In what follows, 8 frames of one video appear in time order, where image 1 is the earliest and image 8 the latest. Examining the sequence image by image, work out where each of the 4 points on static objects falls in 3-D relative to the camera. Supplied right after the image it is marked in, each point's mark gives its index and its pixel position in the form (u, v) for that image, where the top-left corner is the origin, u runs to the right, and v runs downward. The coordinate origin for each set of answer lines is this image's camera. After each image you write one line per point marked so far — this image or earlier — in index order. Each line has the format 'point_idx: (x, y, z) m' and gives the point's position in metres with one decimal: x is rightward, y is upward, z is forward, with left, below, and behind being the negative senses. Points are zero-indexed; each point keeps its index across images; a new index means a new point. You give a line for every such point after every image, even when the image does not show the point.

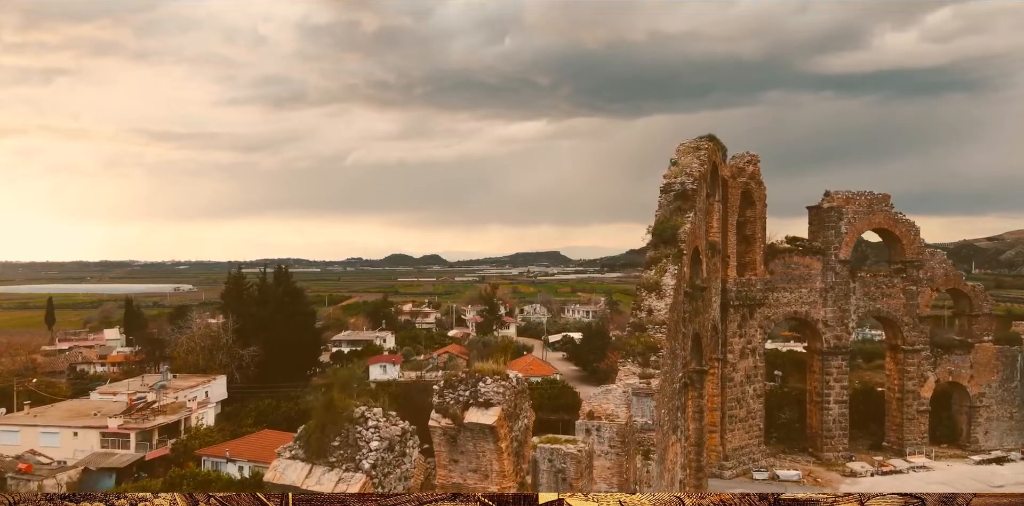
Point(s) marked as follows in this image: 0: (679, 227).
0: (+3.1, +0.5, +10.3) m
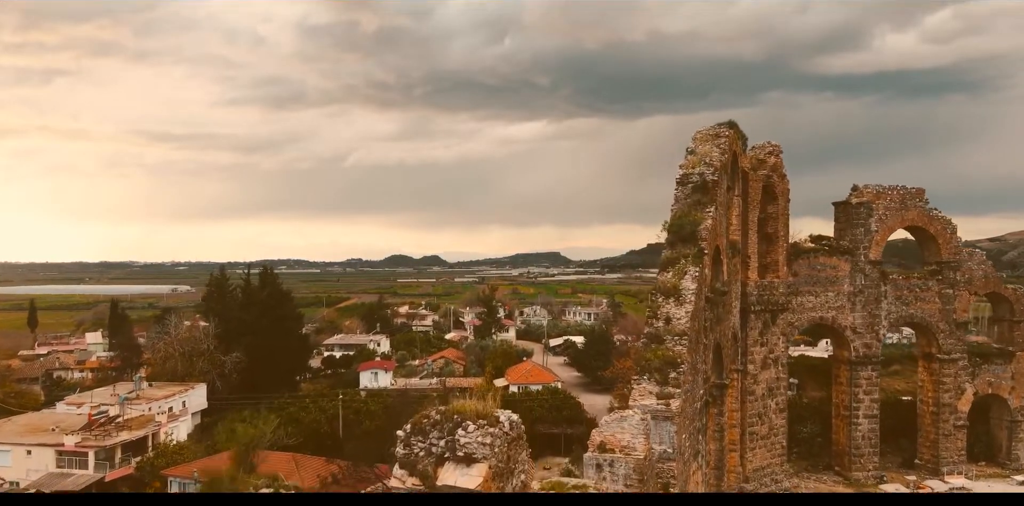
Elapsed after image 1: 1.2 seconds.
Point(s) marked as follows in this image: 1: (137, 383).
0: (+3.0, +0.5, +9.0) m
1: (-11.3, -3.9, +16.9) m
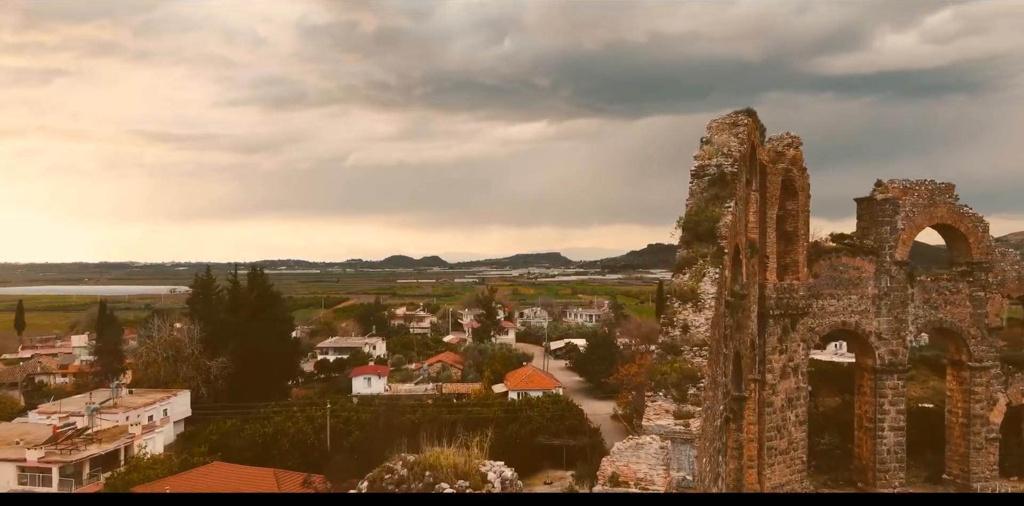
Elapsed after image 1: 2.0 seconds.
0: (+3.0, +0.5, +8.1) m
1: (-11.3, -3.9, +16.0) m
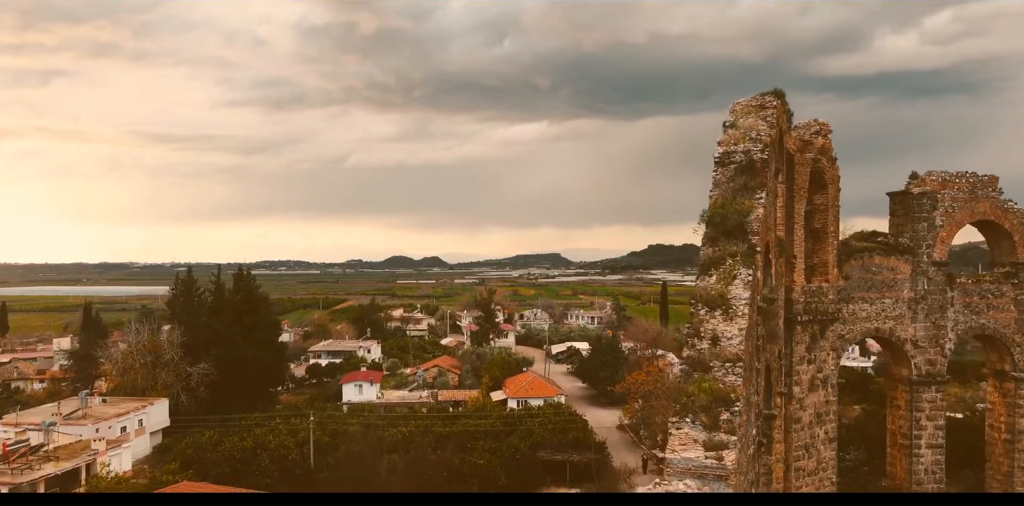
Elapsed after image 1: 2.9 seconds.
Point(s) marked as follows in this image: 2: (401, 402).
0: (+3.0, +0.5, +7.0) m
1: (-11.4, -3.9, +14.9) m
2: (-3.8, -5.1, +19.1) m
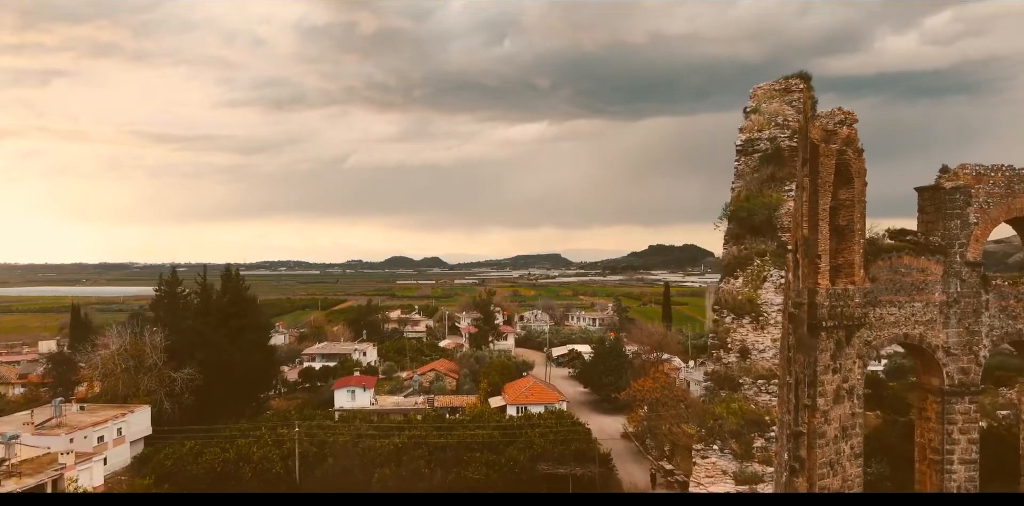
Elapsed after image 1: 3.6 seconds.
0: (+2.9, +0.5, +6.2) m
1: (-11.4, -3.9, +14.1) m
2: (-3.8, -5.1, +18.3) m
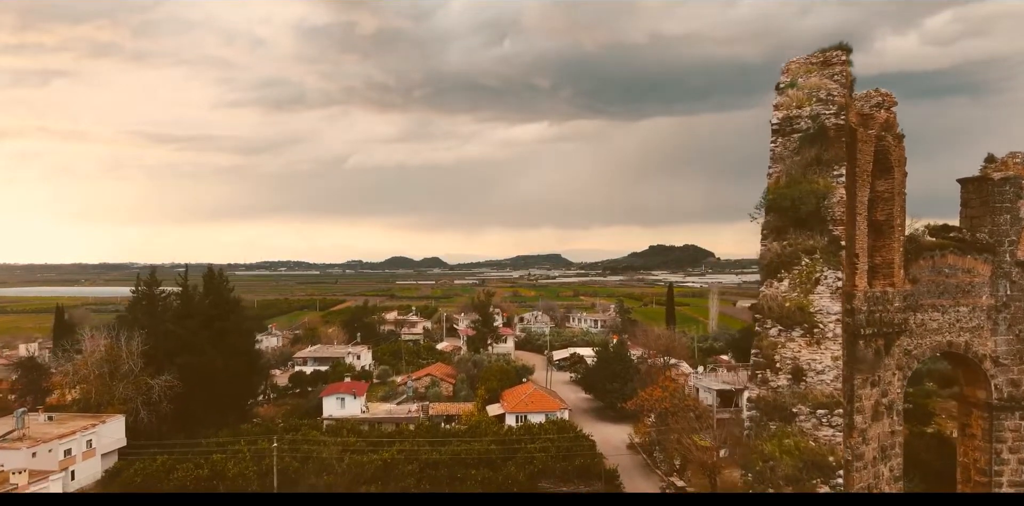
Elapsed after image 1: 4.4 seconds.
0: (+2.9, +0.6, +5.2) m
1: (-11.4, -3.9, +13.0) m
2: (-3.8, -5.1, +17.3) m
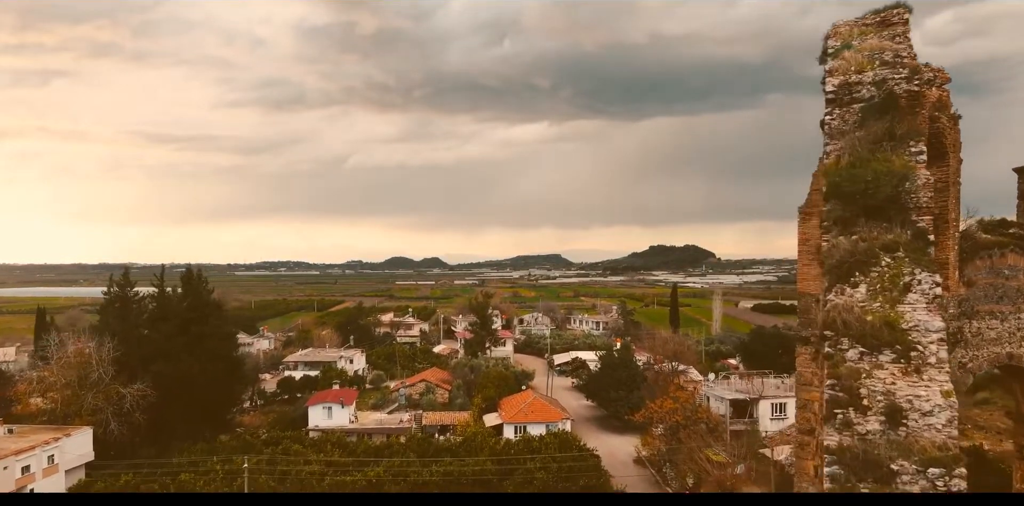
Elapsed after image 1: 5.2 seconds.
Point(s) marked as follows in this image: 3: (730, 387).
0: (+2.9, +0.6, +4.1) m
1: (-11.5, -3.9, +11.9) m
2: (-3.9, -5.1, +16.2) m
3: (+6.3, -3.9, +16.2) m
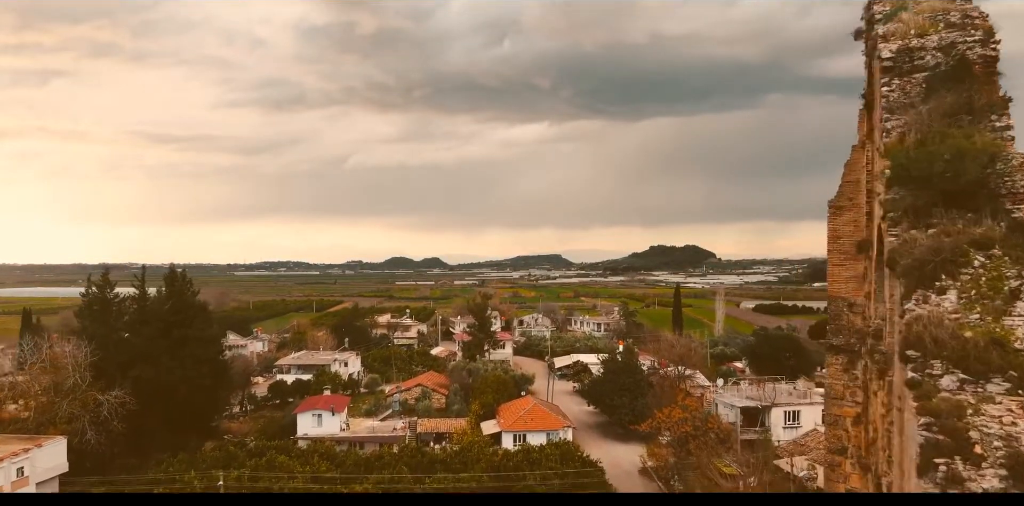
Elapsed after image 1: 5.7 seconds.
0: (+2.8, +0.6, +3.3) m
1: (-11.5, -3.9, +11.1) m
2: (-3.9, -5.0, +15.4) m
3: (+6.3, -3.9, +15.4) m
